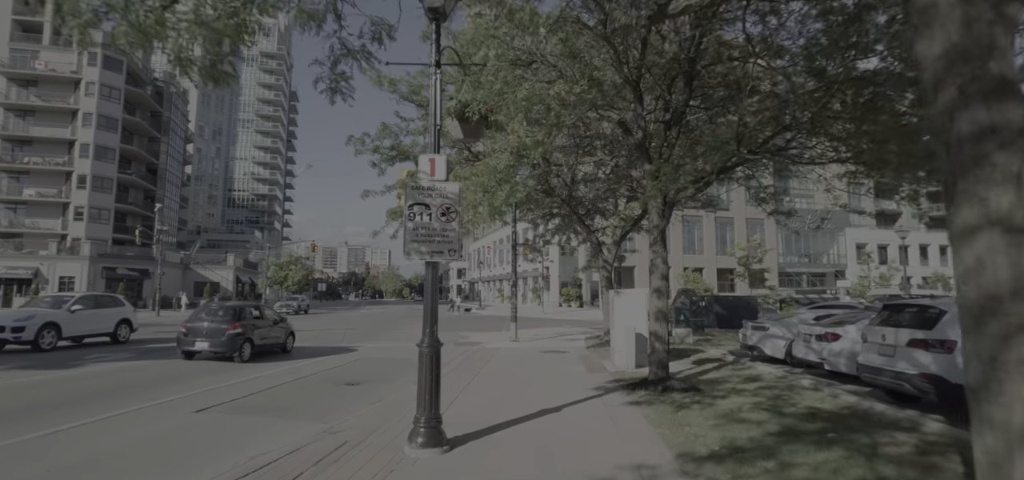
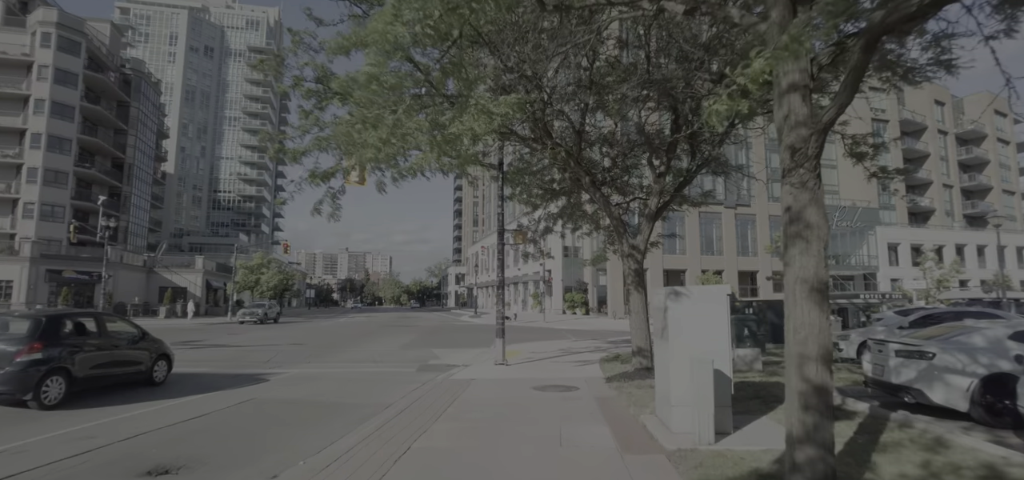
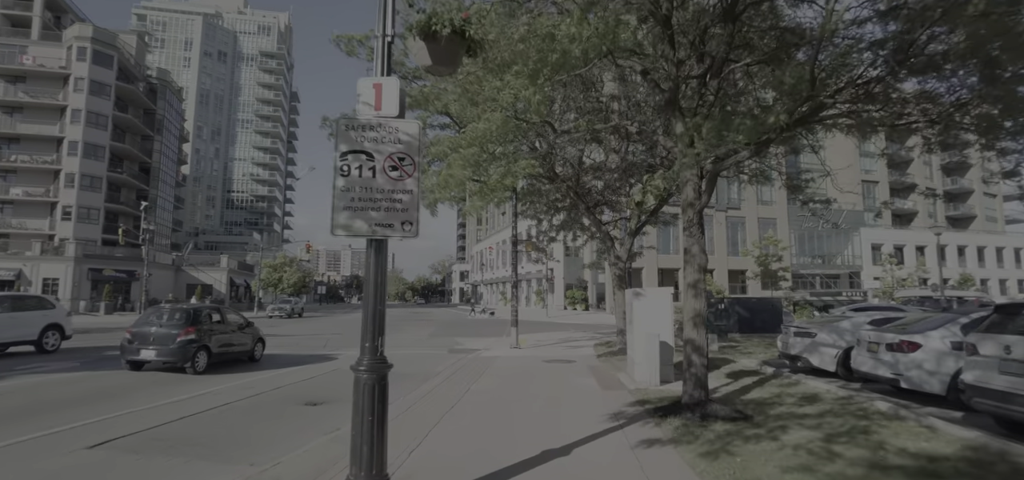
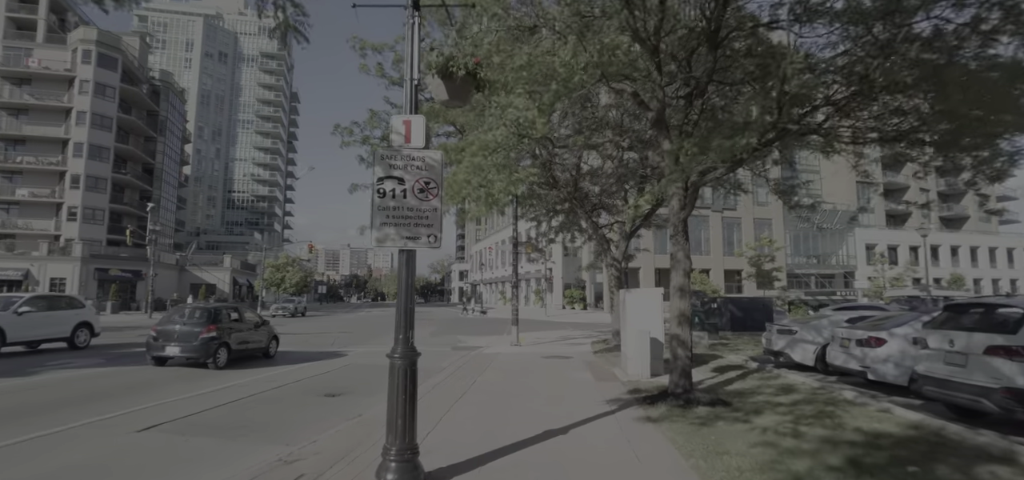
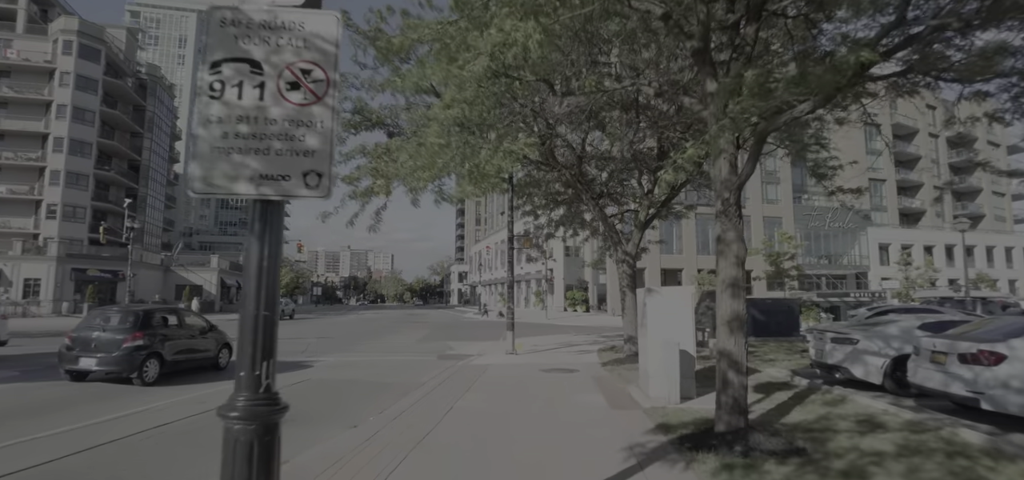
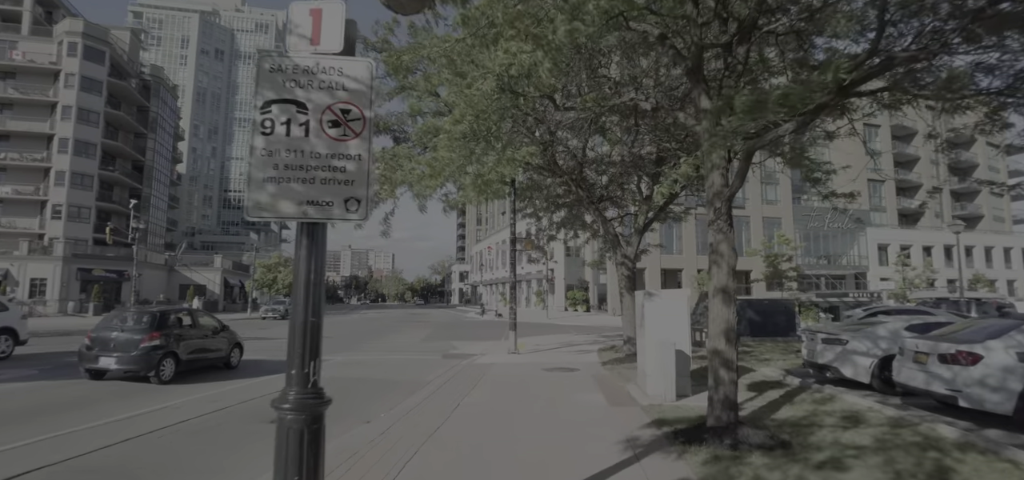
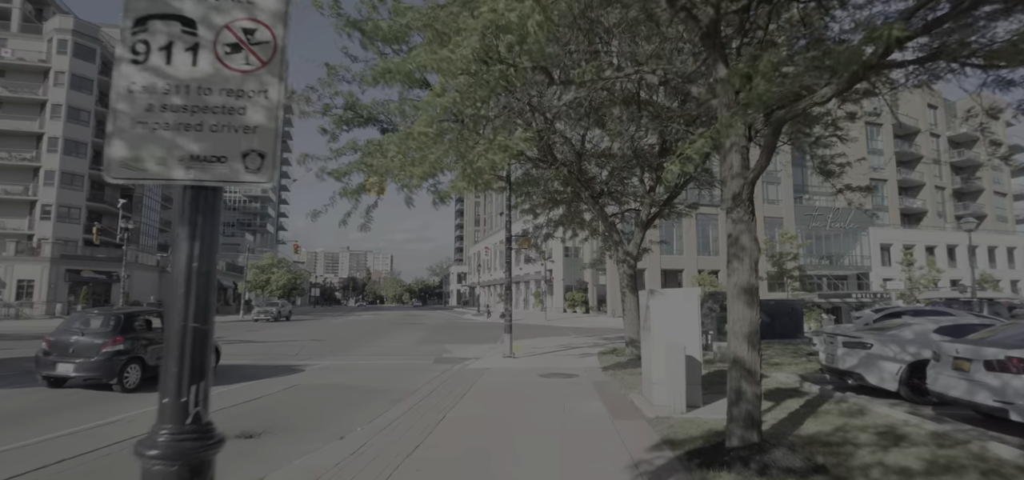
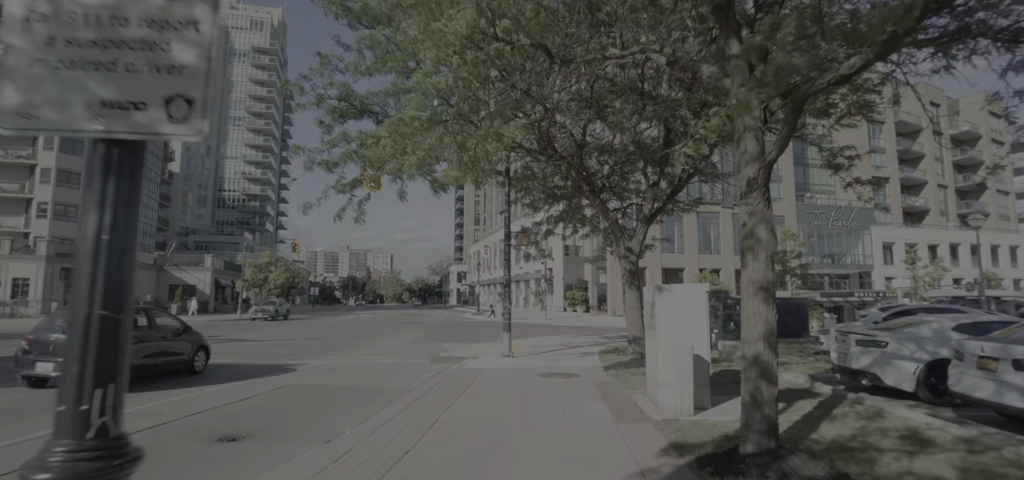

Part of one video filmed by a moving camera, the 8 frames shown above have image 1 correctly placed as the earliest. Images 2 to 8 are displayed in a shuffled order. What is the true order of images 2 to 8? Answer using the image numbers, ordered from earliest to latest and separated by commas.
4, 3, 6, 5, 7, 8, 2
